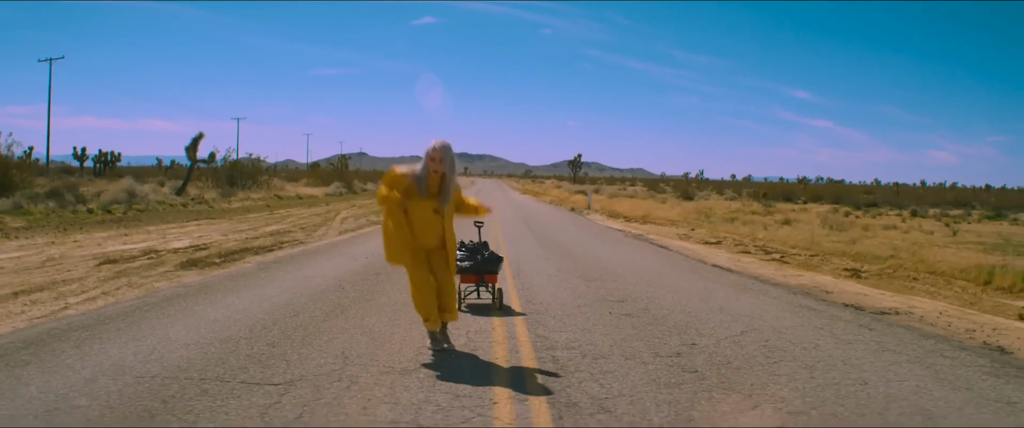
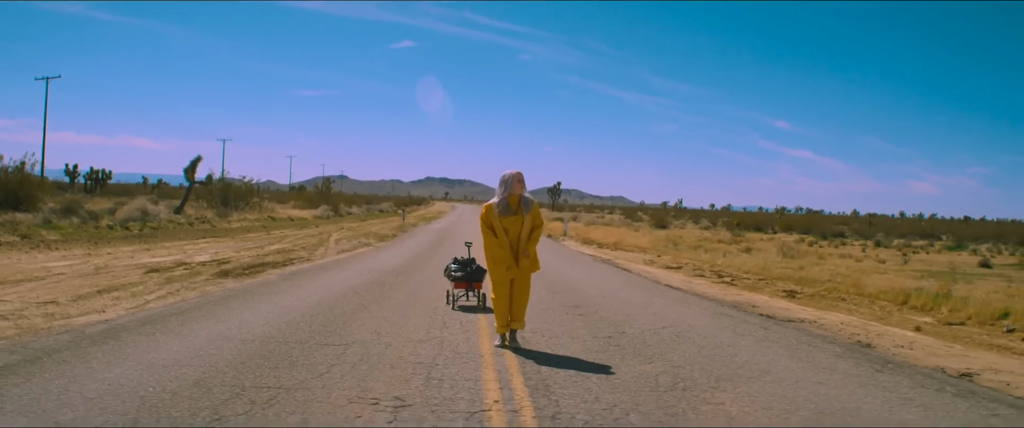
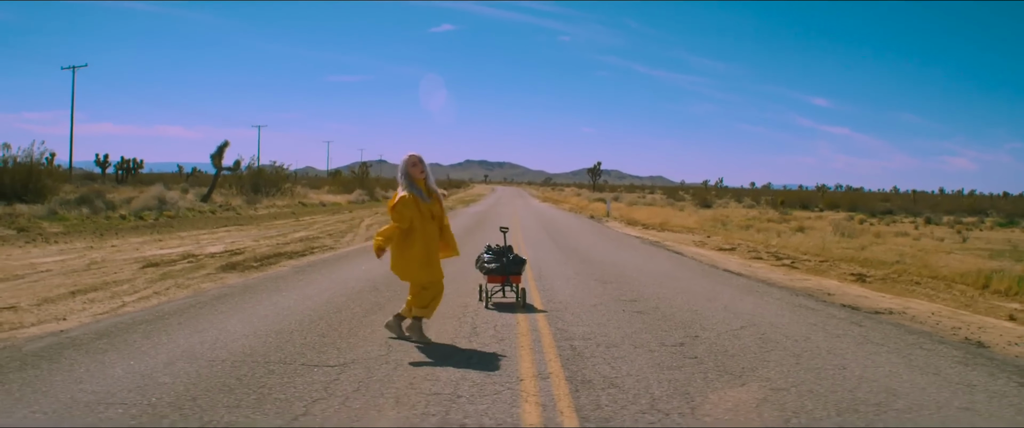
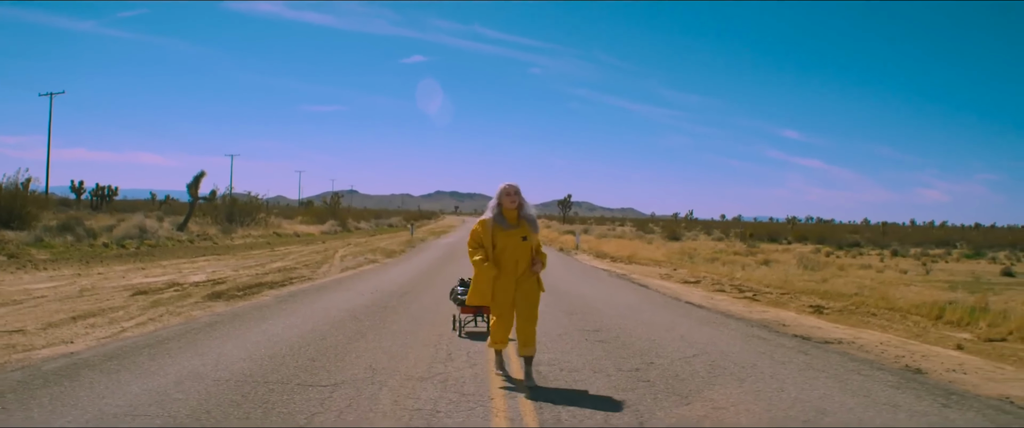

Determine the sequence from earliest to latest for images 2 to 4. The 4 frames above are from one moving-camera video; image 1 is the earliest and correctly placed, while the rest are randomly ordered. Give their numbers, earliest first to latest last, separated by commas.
3, 4, 2
